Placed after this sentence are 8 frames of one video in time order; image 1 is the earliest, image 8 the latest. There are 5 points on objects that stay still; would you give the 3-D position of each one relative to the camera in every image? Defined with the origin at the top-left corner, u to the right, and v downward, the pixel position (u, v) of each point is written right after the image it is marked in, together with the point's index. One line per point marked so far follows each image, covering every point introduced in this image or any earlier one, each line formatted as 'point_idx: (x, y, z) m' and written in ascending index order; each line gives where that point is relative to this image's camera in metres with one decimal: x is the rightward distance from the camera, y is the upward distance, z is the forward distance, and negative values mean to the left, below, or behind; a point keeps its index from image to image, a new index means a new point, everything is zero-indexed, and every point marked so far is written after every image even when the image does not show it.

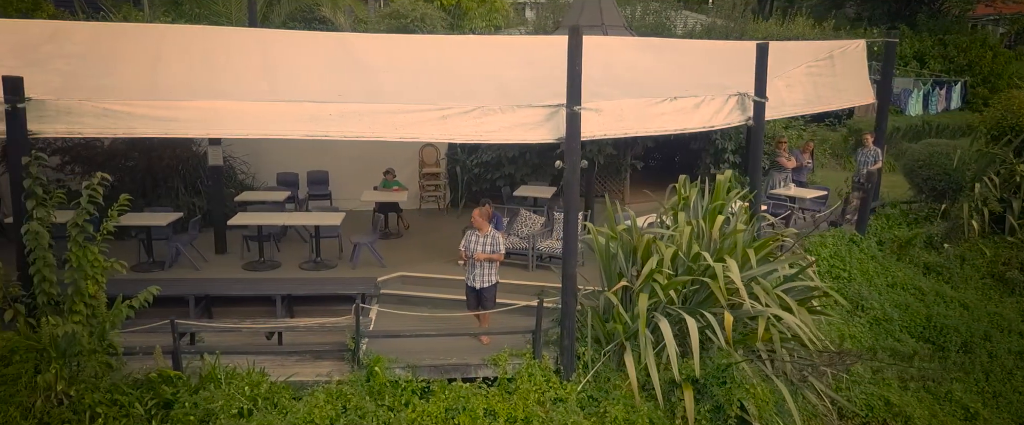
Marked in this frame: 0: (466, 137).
0: (-0.4, +0.7, +5.9) m
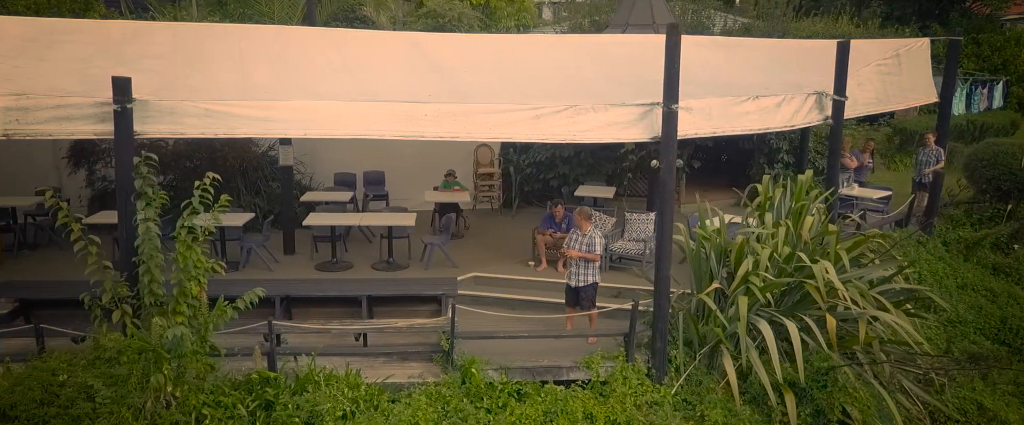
0: (+0.4, +0.6, +5.8) m
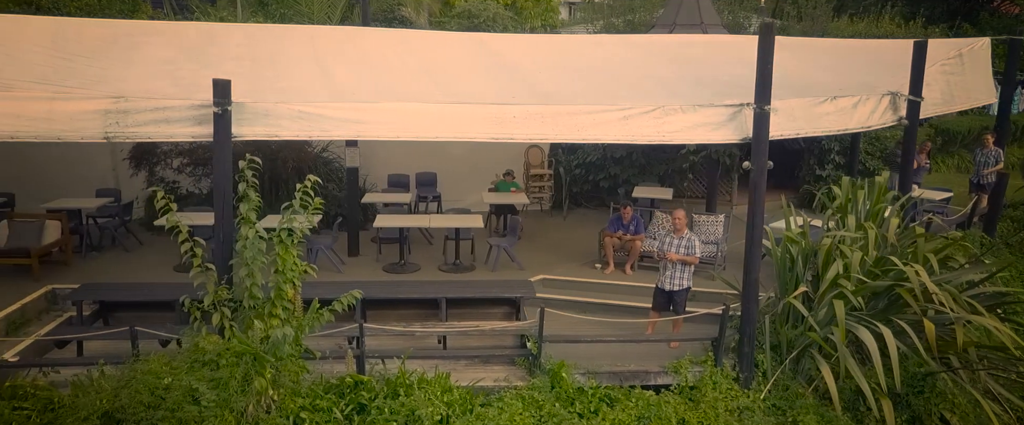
0: (+1.2, +0.6, +5.8) m
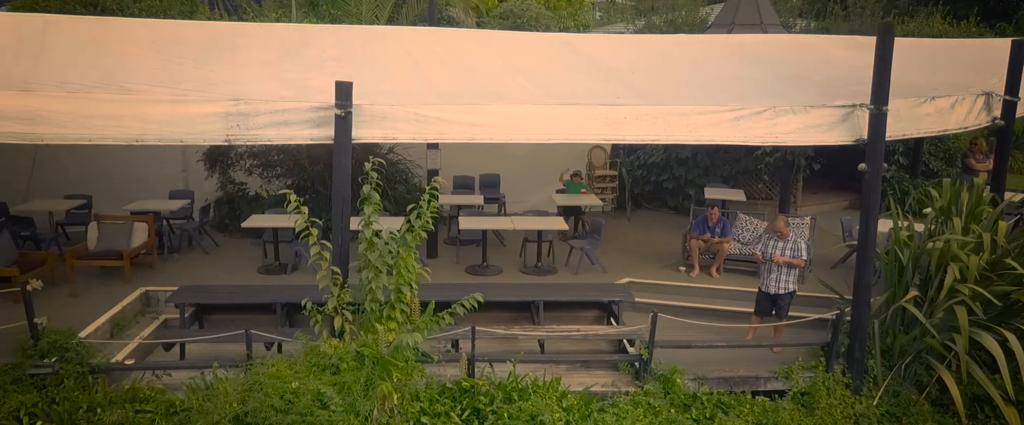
0: (+2.1, +0.6, +5.7) m
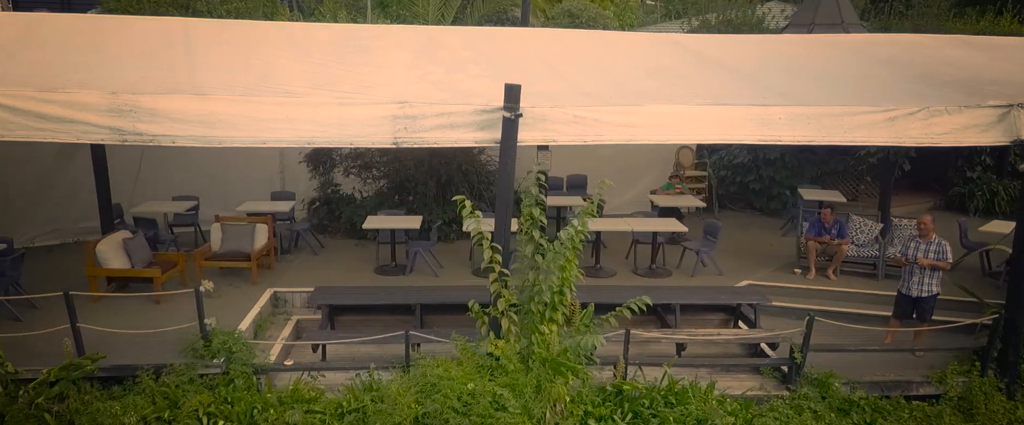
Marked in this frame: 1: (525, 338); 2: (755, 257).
0: (+3.3, +0.6, +5.6) m
1: (+0.1, -0.9, +5.1) m
2: (+3.0, -0.6, +8.6) m
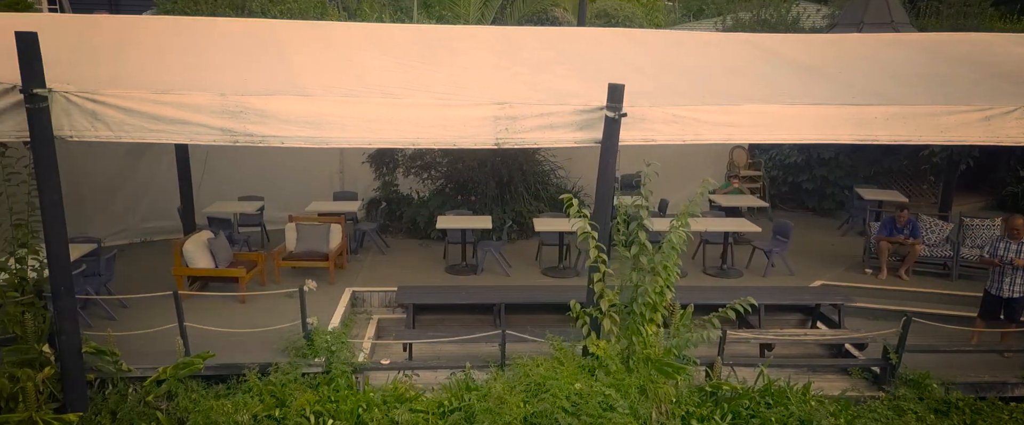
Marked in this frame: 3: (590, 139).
0: (+4.1, +0.6, +5.5) m
1: (+0.8, -0.9, +5.1) m
2: (+3.8, -0.6, +8.6) m
3: (+0.6, +0.5, +5.1) m
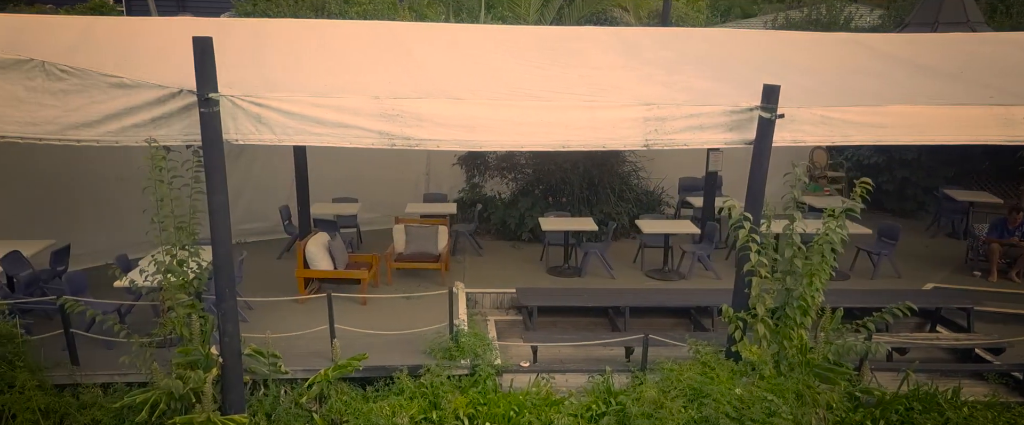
0: (+5.2, +0.6, +5.4) m
1: (+1.9, -0.9, +5.0) m
2: (+5.0, -0.6, +8.5) m
3: (+1.7, +0.5, +5.1) m
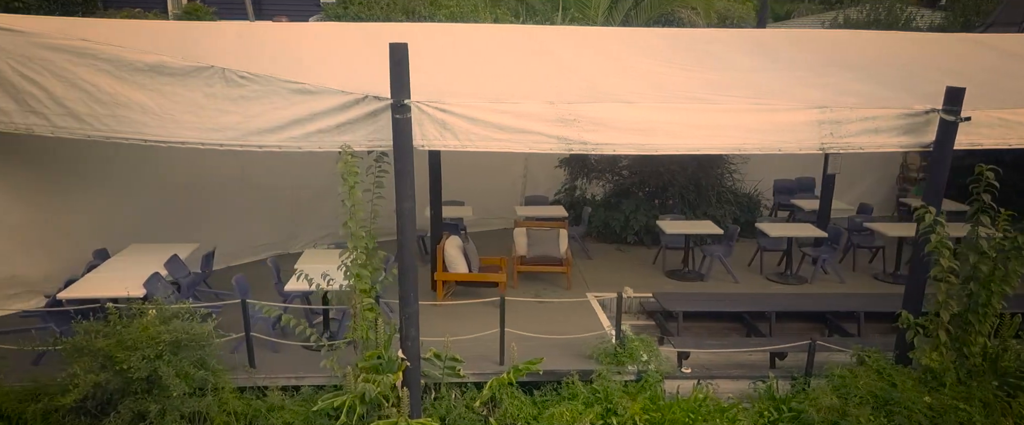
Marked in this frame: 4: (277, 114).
0: (+6.4, +0.5, +5.2) m
1: (+3.2, -1.0, +4.9) m
2: (+6.4, -0.6, +8.3) m
3: (+2.9, +0.5, +5.0) m
4: (-1.6, +0.7, +4.8) m
